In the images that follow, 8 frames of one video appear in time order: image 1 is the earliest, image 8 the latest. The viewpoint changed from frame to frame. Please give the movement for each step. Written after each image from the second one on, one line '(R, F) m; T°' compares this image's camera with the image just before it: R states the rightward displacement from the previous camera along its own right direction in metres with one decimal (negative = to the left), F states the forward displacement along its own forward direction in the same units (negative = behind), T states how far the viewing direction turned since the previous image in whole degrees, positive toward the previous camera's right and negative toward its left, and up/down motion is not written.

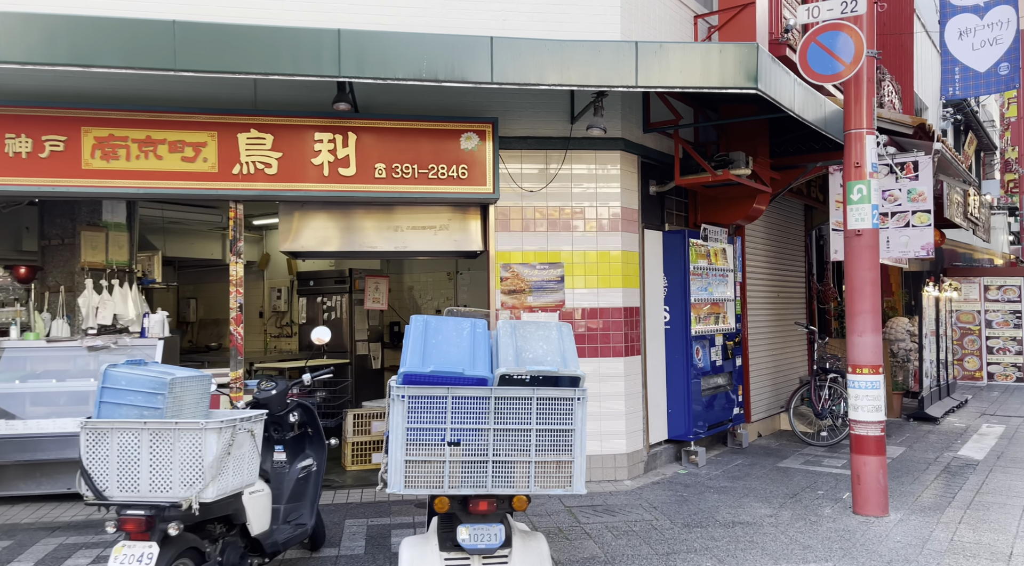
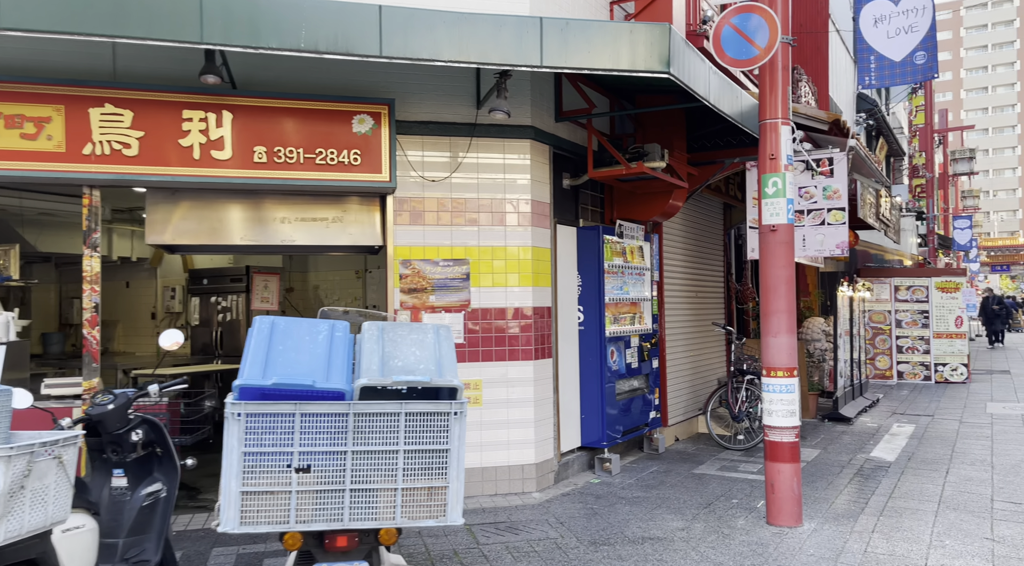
(+0.2, +0.5) m; +5°
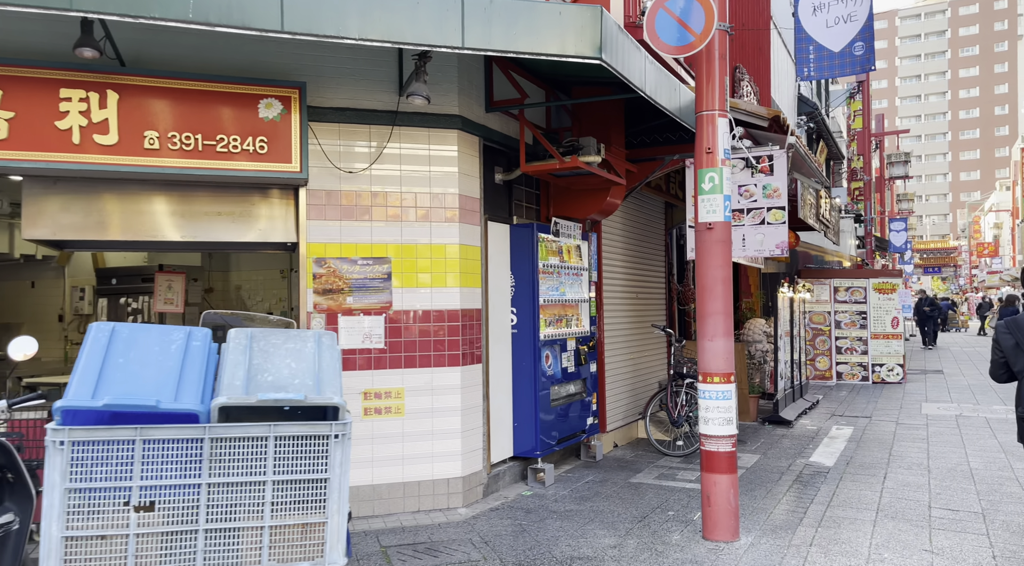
(+0.2, +0.4) m; +4°
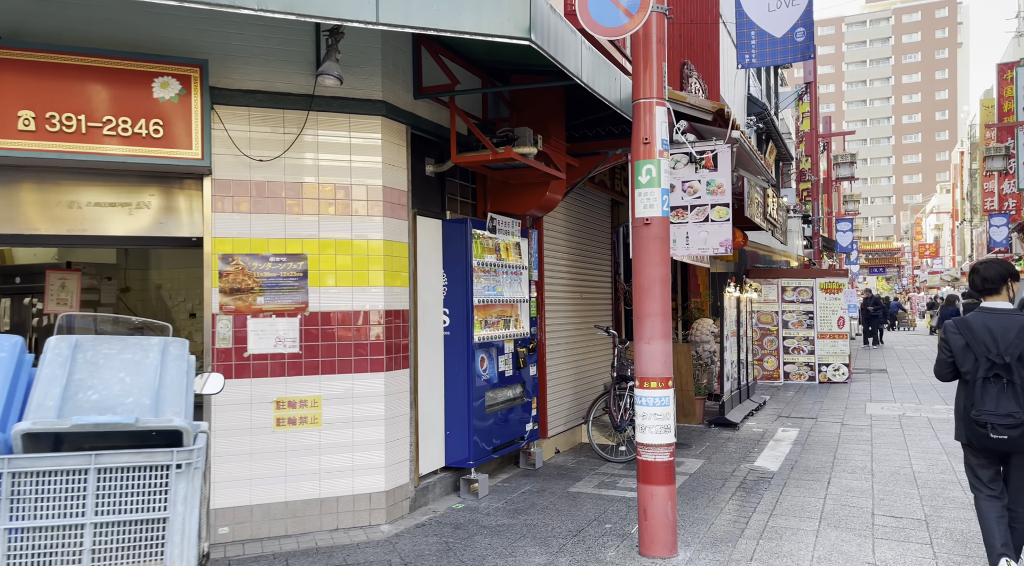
(+0.2, +0.4) m; +3°
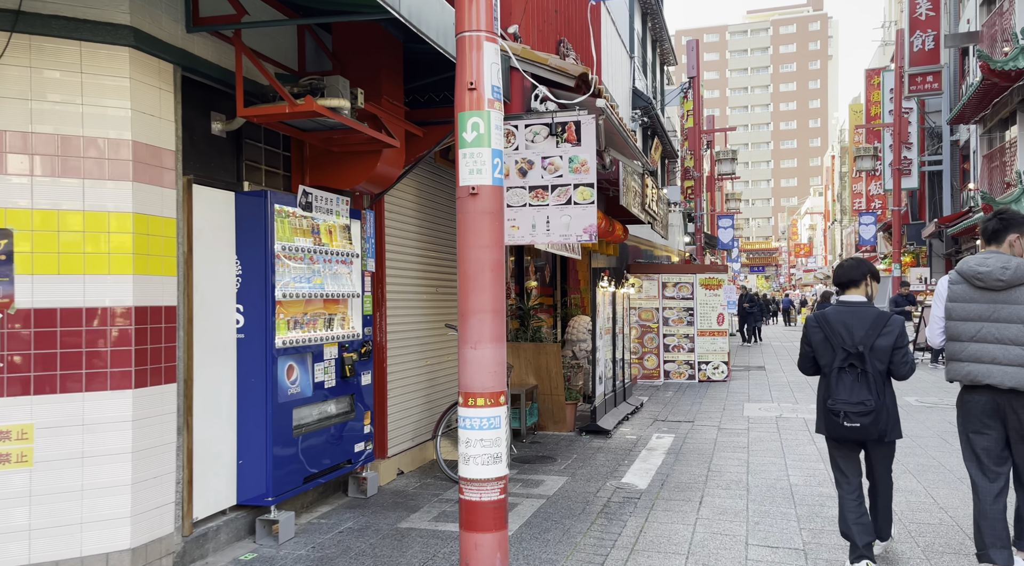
(+0.5, +1.1) m; +8°
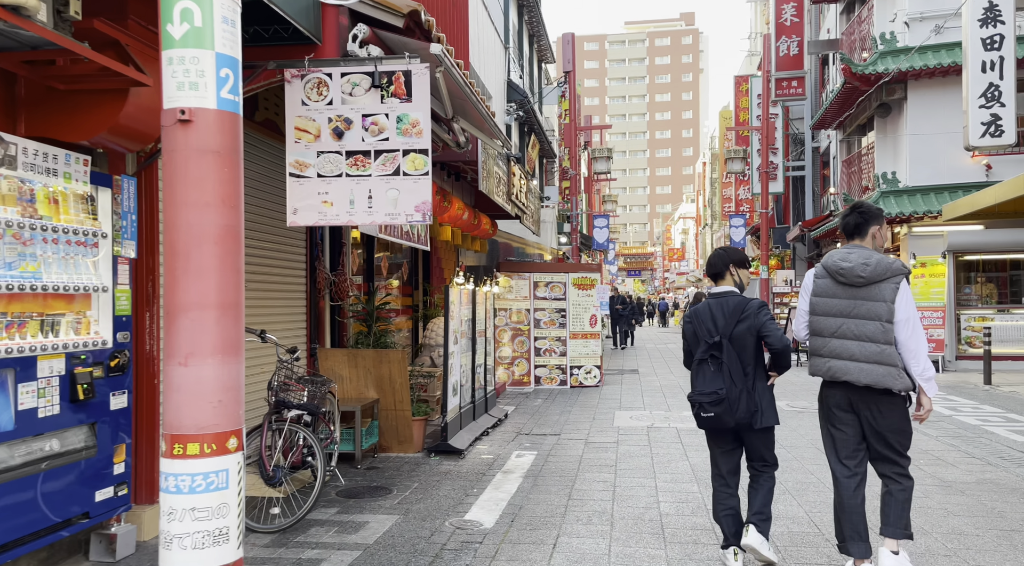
(+0.5, +1.3) m; +8°
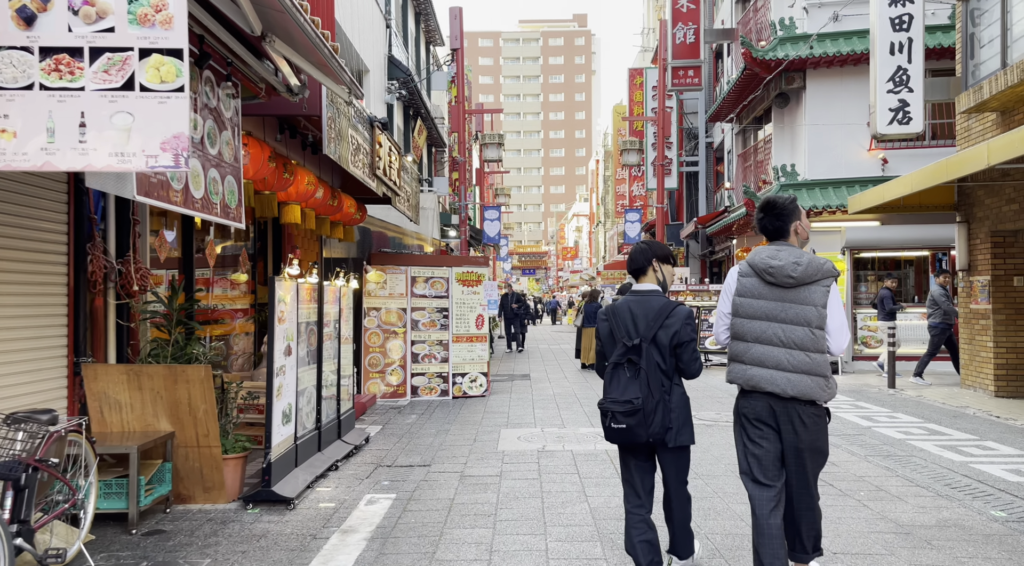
(+0.4, +1.9) m; +8°
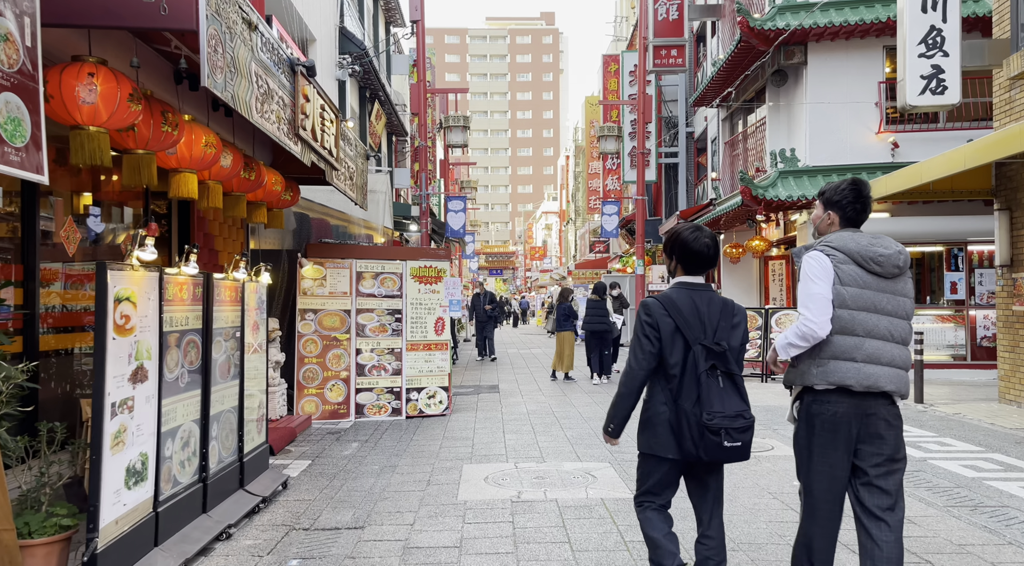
(0.0, +2.2) m; +2°
